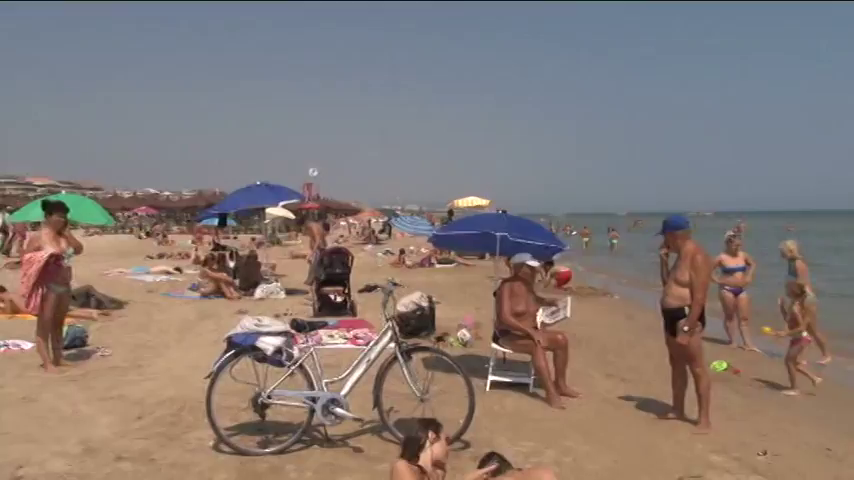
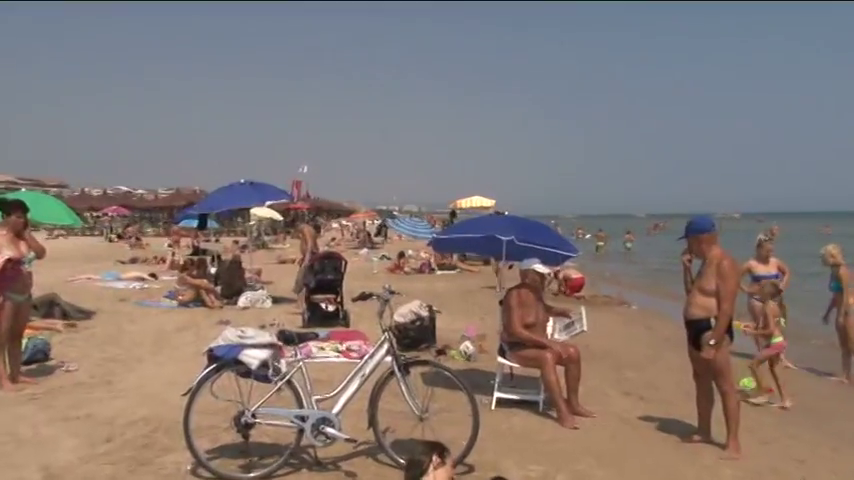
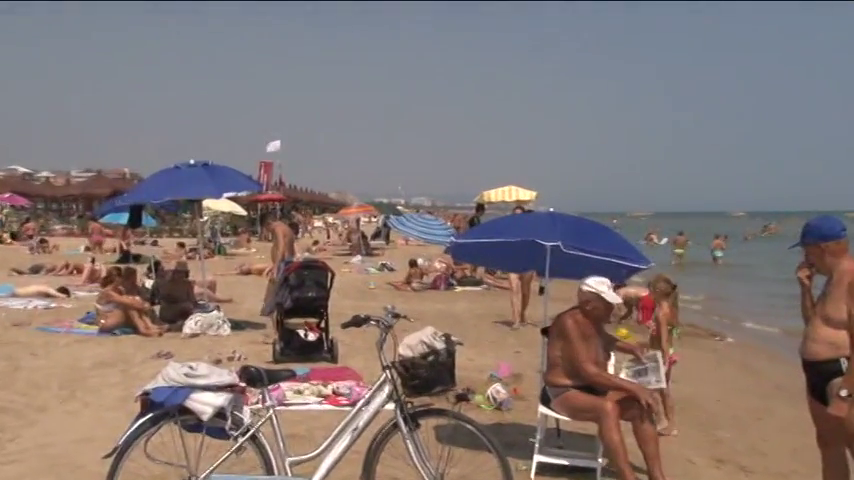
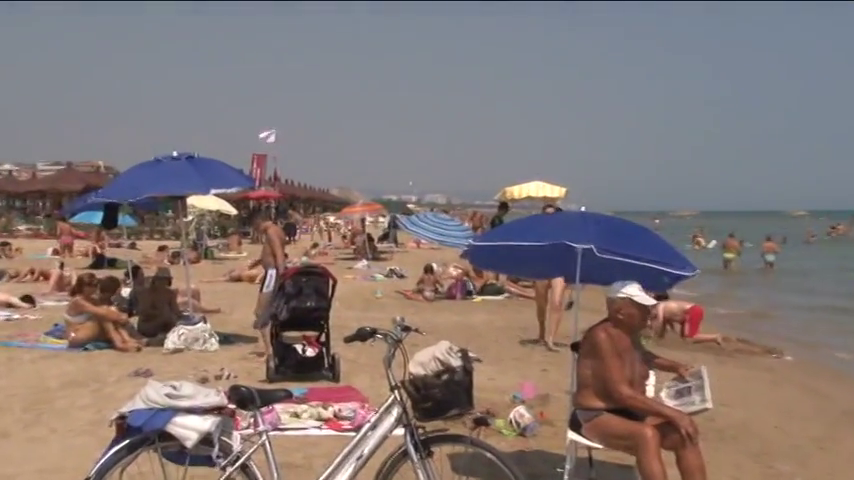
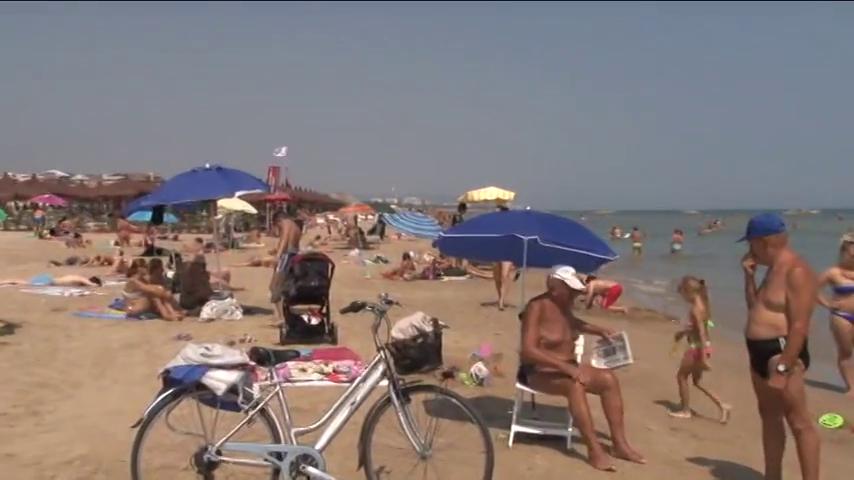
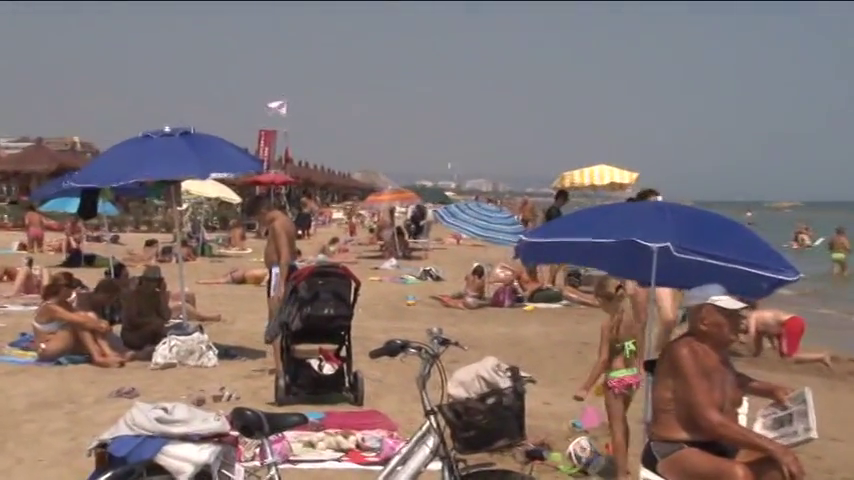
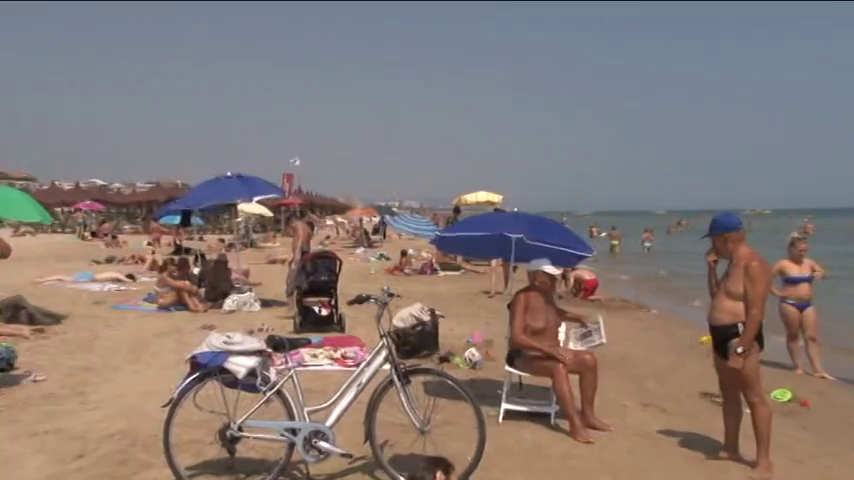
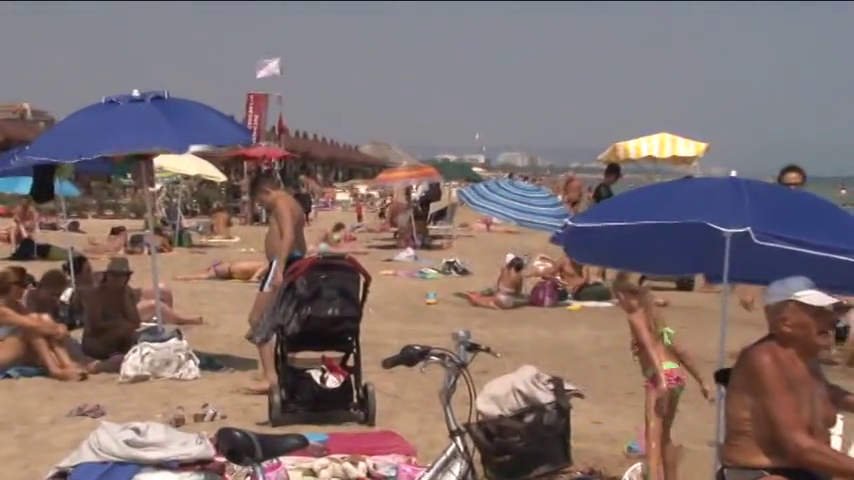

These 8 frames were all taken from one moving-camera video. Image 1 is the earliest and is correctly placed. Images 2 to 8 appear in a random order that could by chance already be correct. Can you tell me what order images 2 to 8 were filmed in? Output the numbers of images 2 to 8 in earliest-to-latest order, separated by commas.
2, 7, 5, 3, 4, 6, 8
